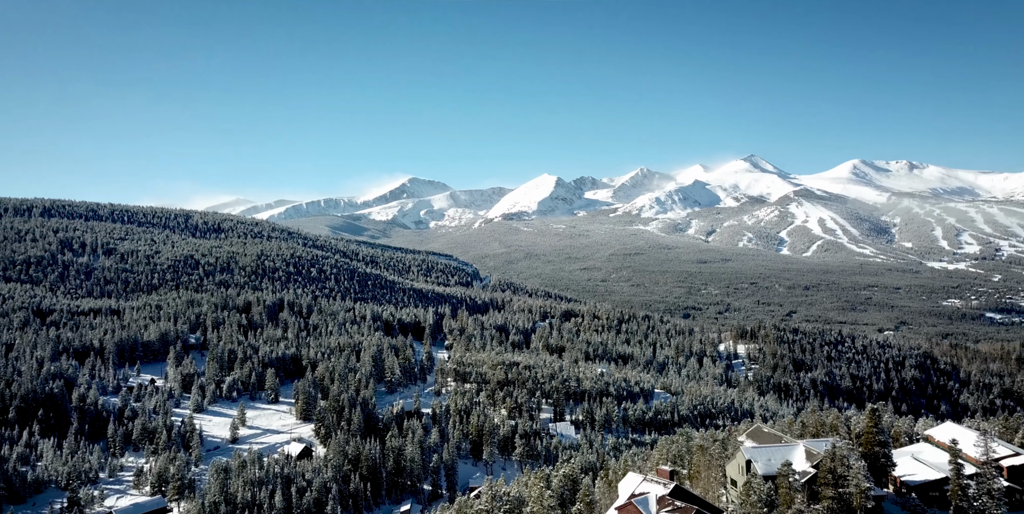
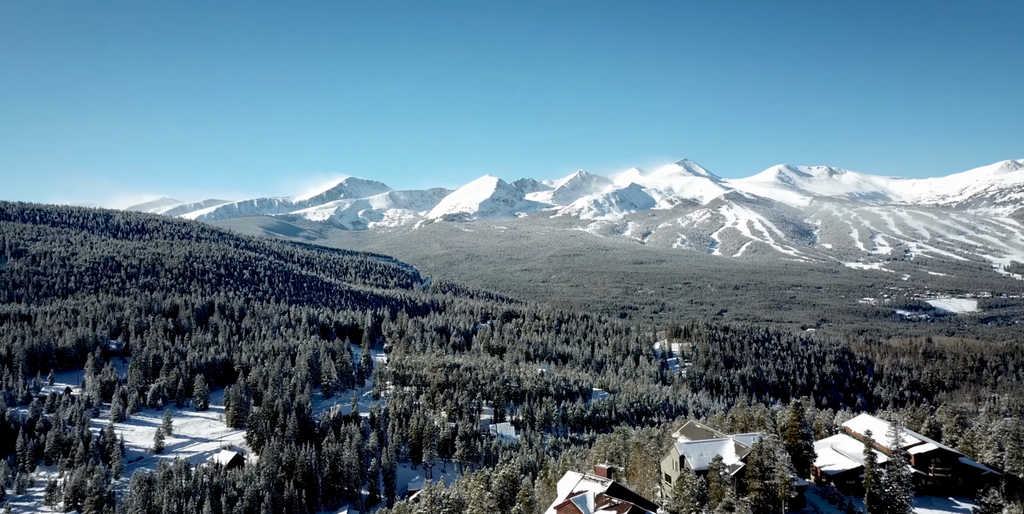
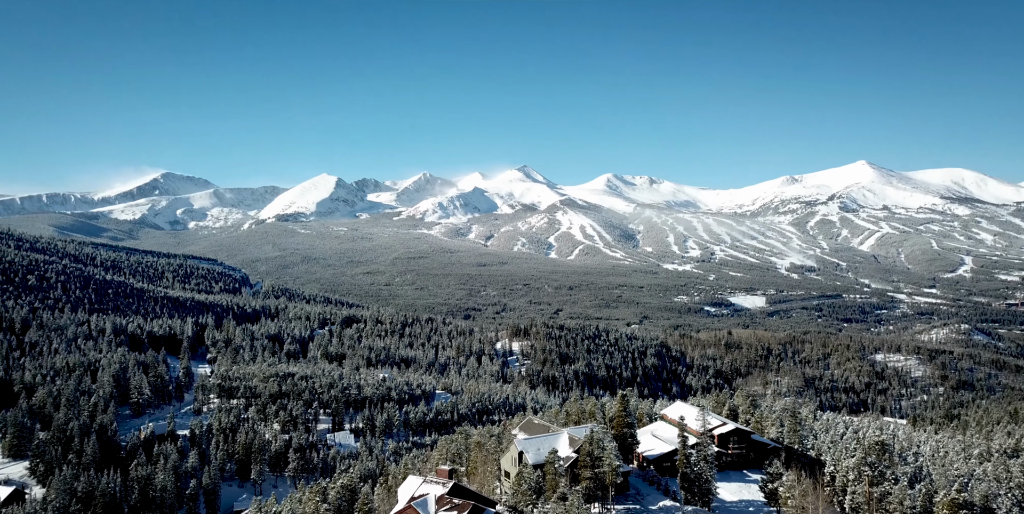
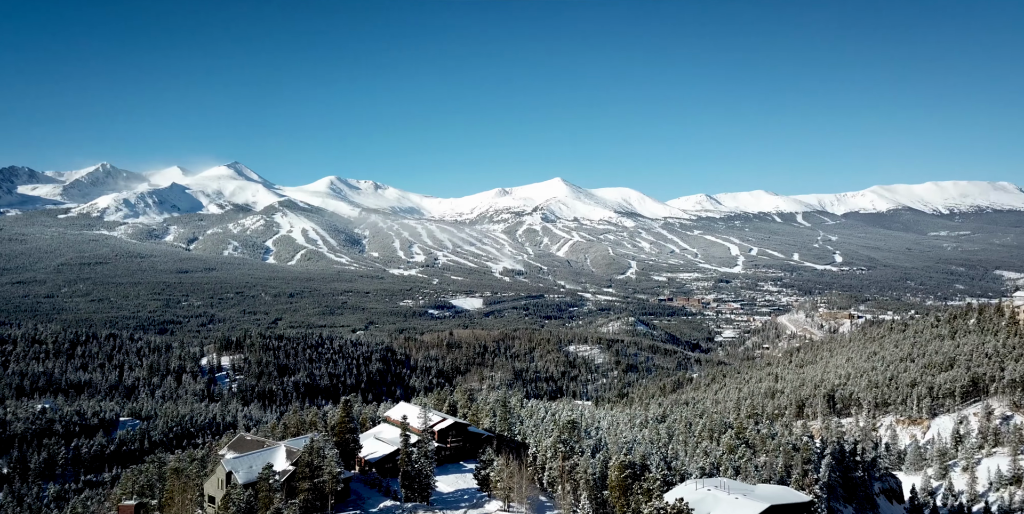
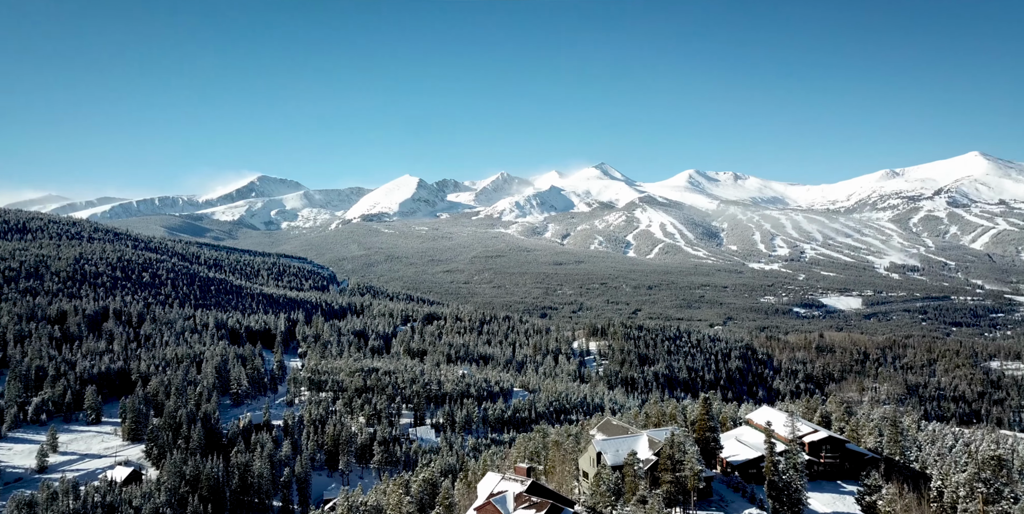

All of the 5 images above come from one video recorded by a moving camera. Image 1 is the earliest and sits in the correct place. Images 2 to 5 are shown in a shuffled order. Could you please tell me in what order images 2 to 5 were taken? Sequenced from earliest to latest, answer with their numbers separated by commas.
2, 5, 3, 4
